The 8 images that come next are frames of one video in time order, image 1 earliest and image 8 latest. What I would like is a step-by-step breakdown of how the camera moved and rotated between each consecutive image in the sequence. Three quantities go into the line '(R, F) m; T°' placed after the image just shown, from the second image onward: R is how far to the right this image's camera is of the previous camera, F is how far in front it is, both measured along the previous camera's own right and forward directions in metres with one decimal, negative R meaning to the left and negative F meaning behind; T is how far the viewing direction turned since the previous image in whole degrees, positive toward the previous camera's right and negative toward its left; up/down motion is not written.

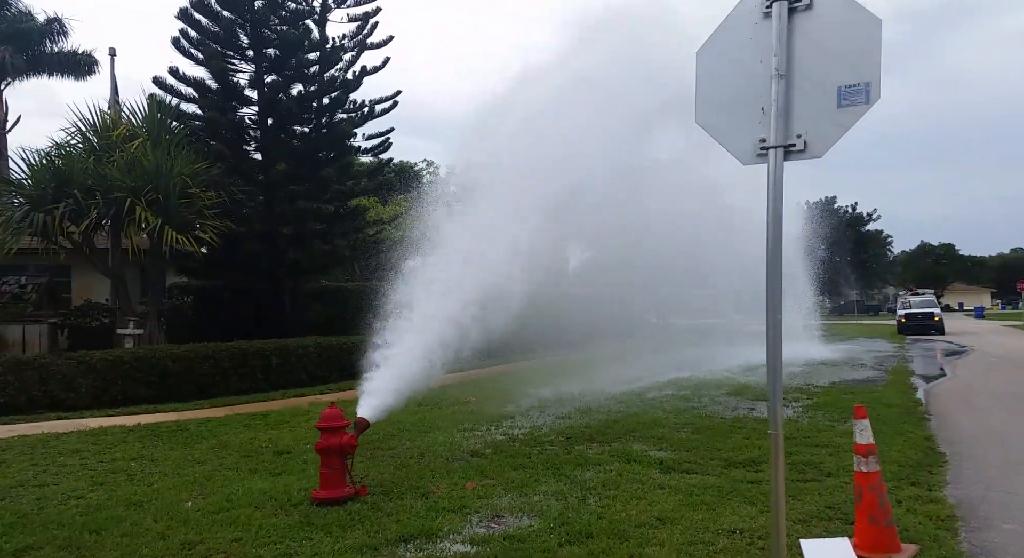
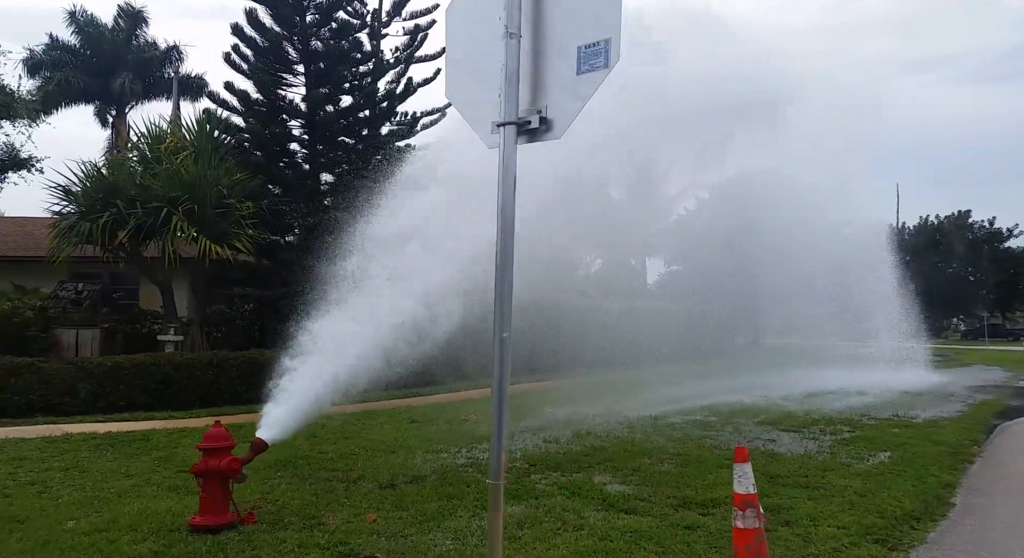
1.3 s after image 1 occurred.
(+0.9, +0.4) m; -6°
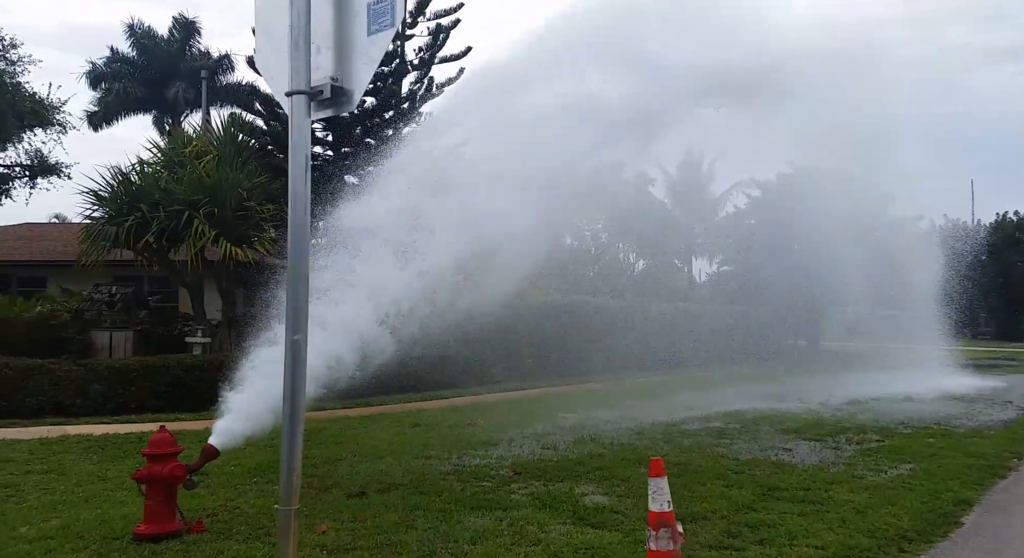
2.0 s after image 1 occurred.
(+0.5, +0.2) m; -4°
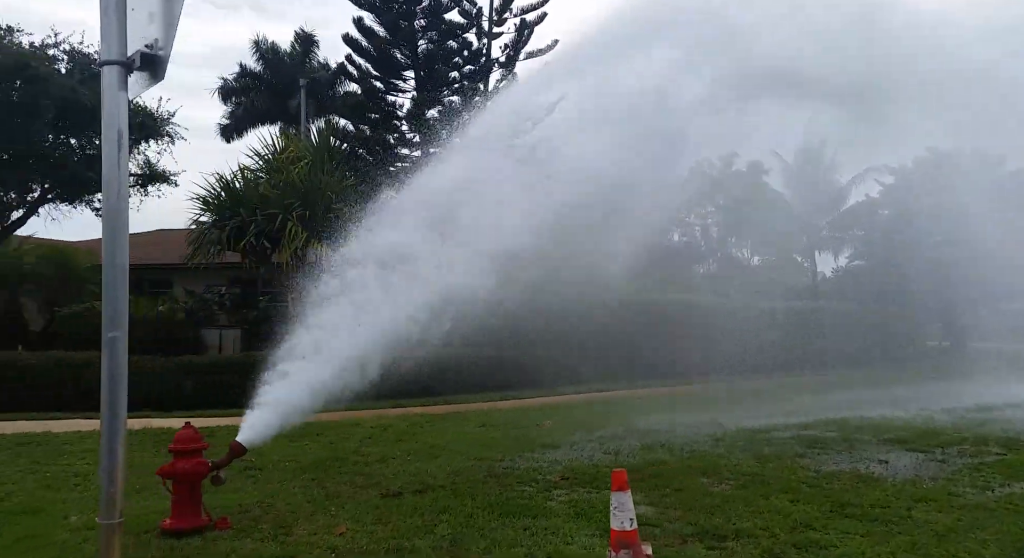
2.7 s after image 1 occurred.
(+0.5, +0.2) m; -9°
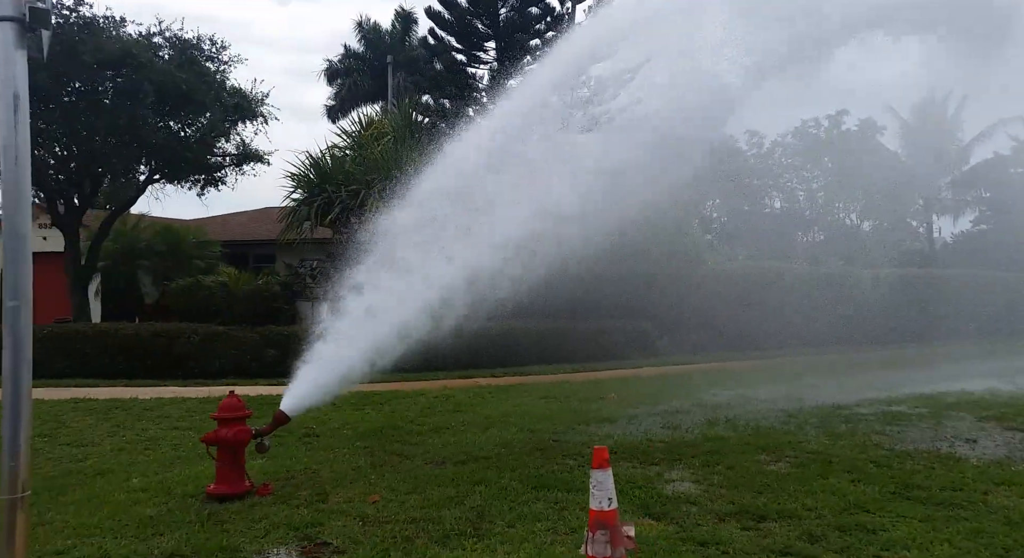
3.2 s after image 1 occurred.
(+0.4, +0.1) m; -7°
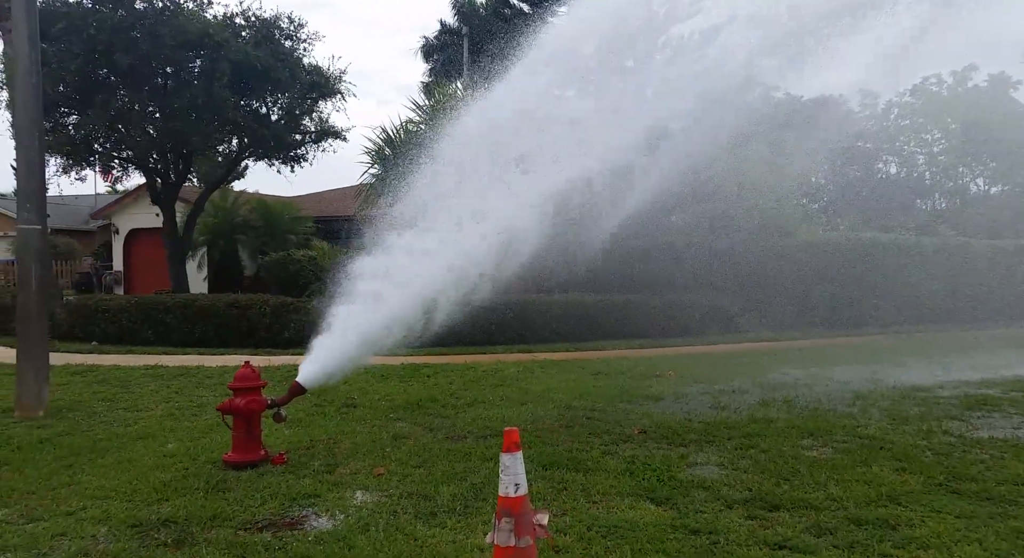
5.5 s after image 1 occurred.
(+0.5, +0.1) m; -8°
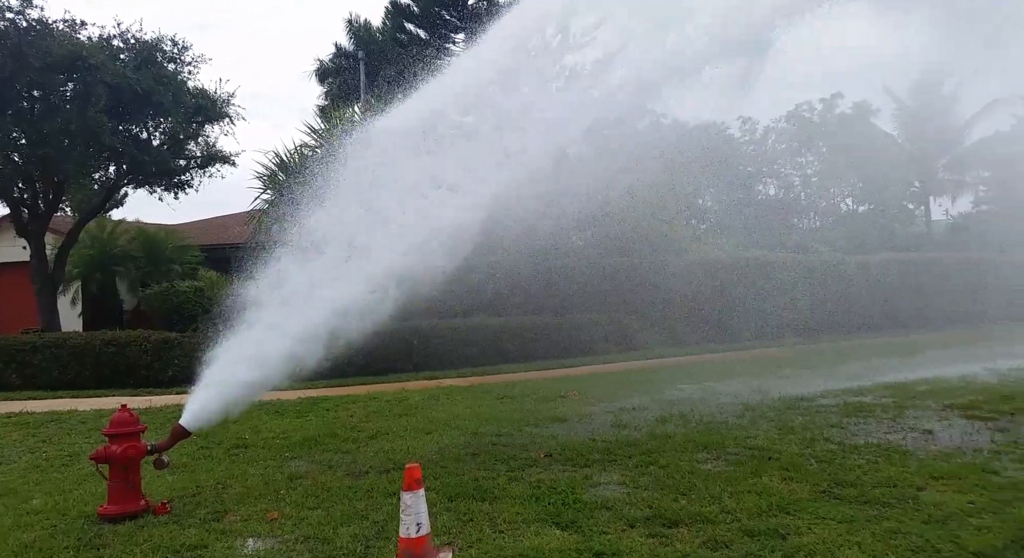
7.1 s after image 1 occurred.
(0.0, 0.0) m; +8°
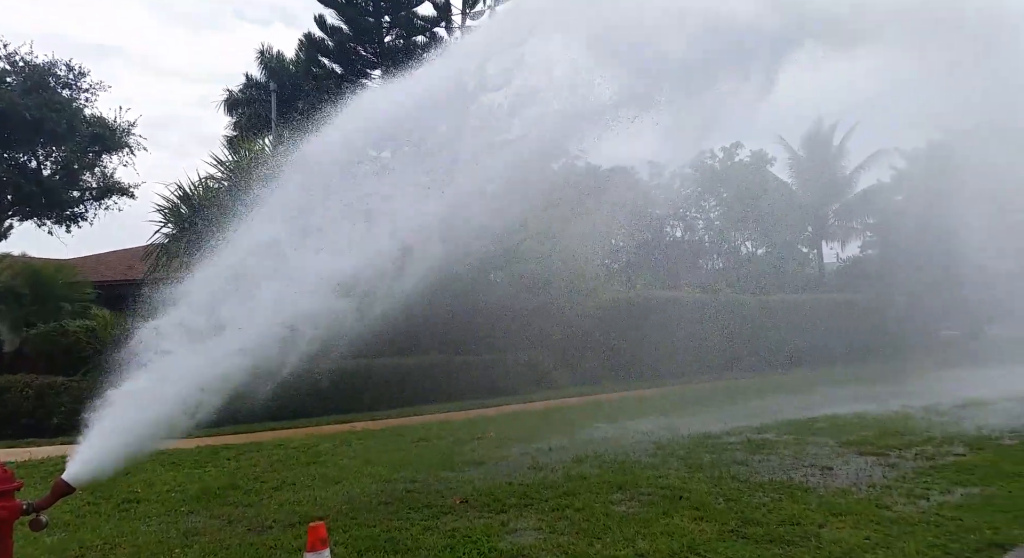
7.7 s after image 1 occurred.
(0.0, 0.0) m; +7°
